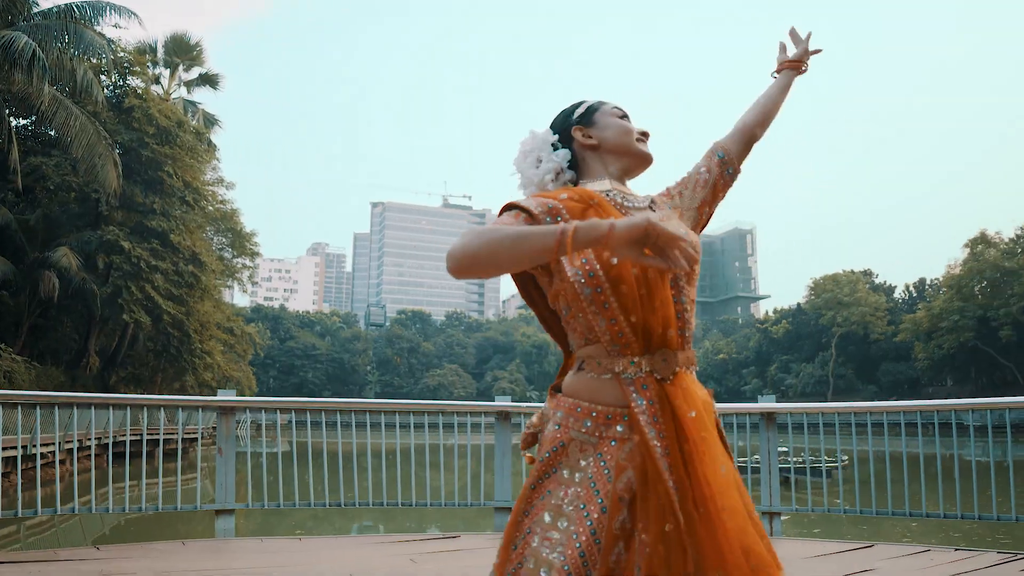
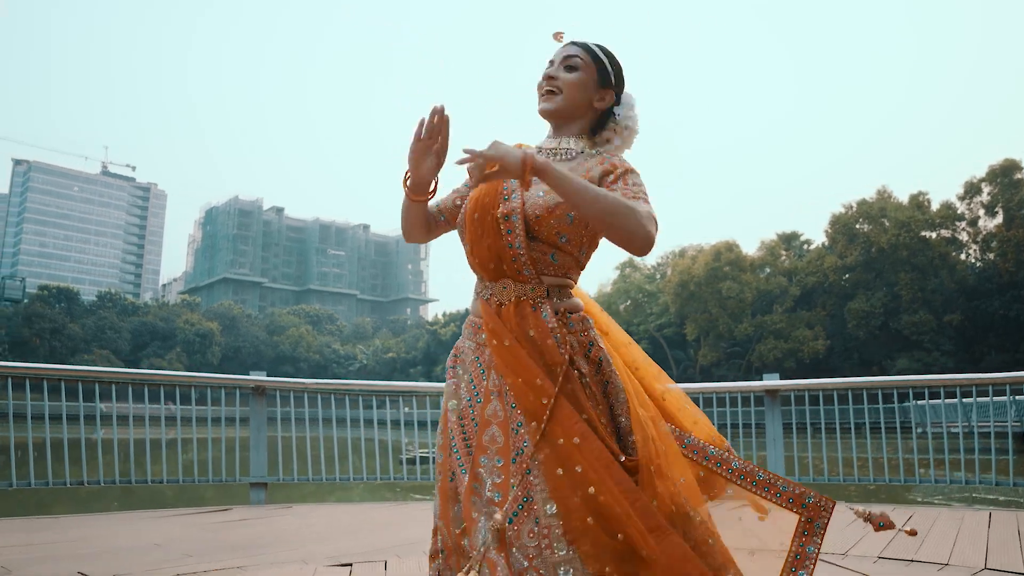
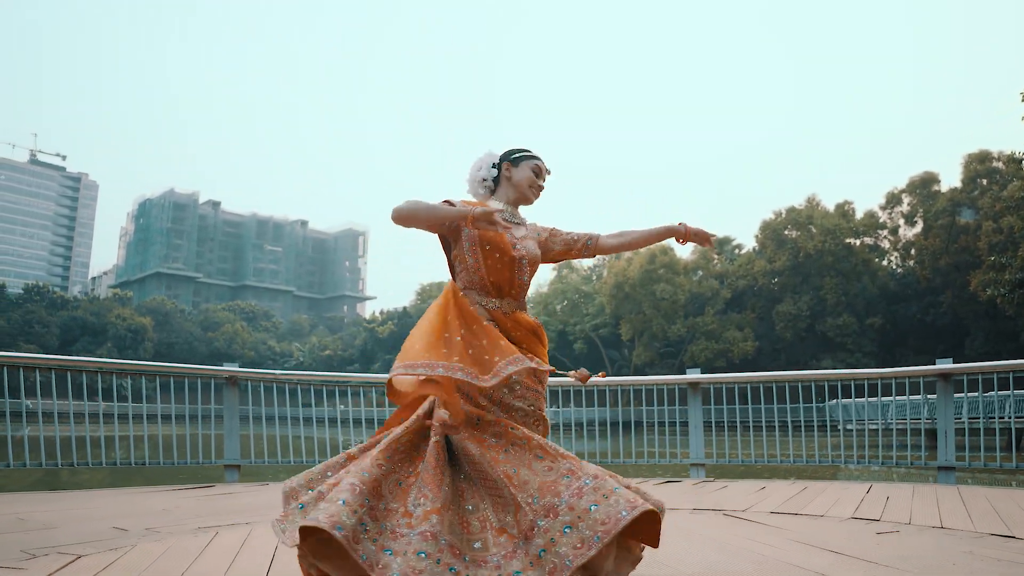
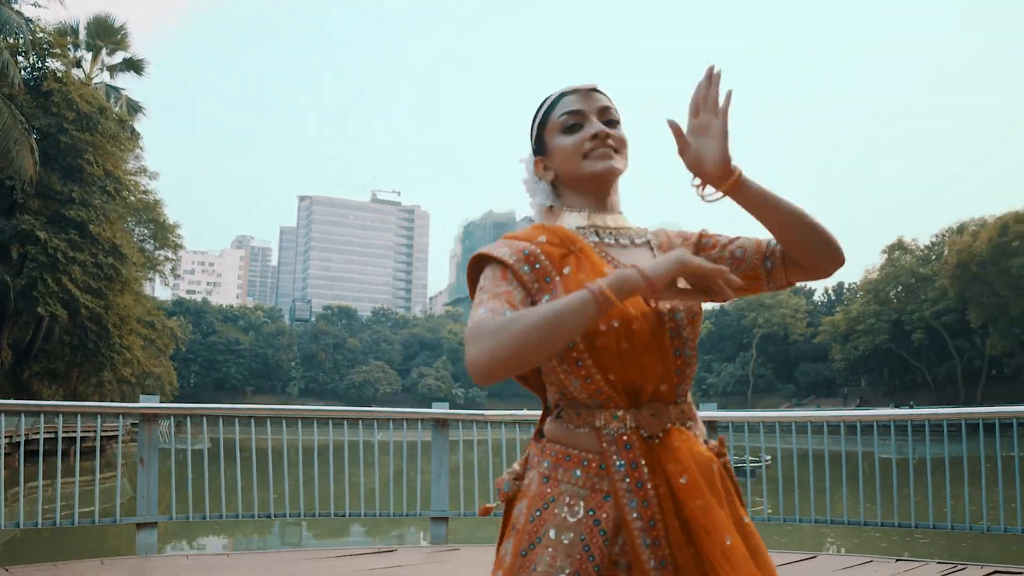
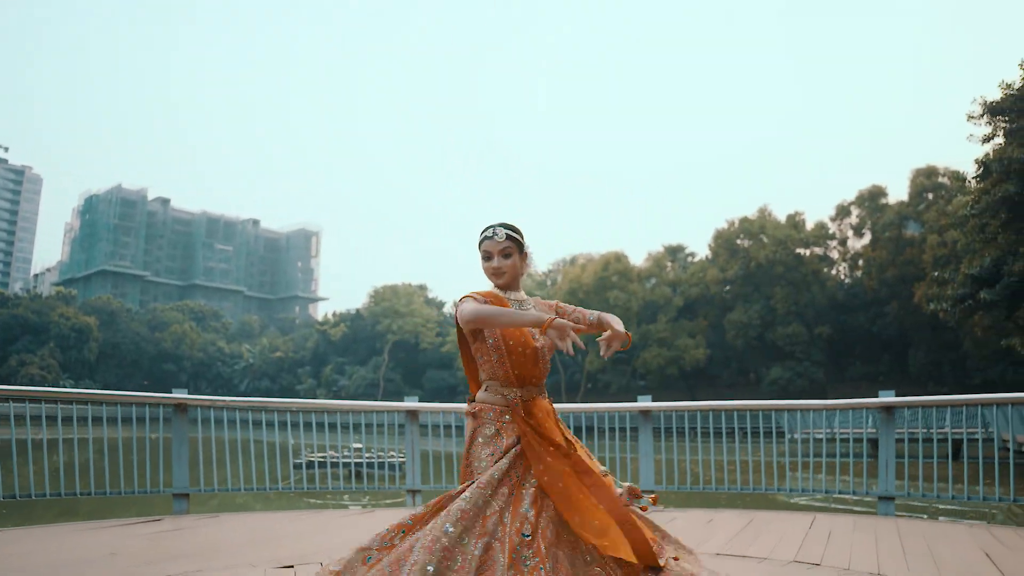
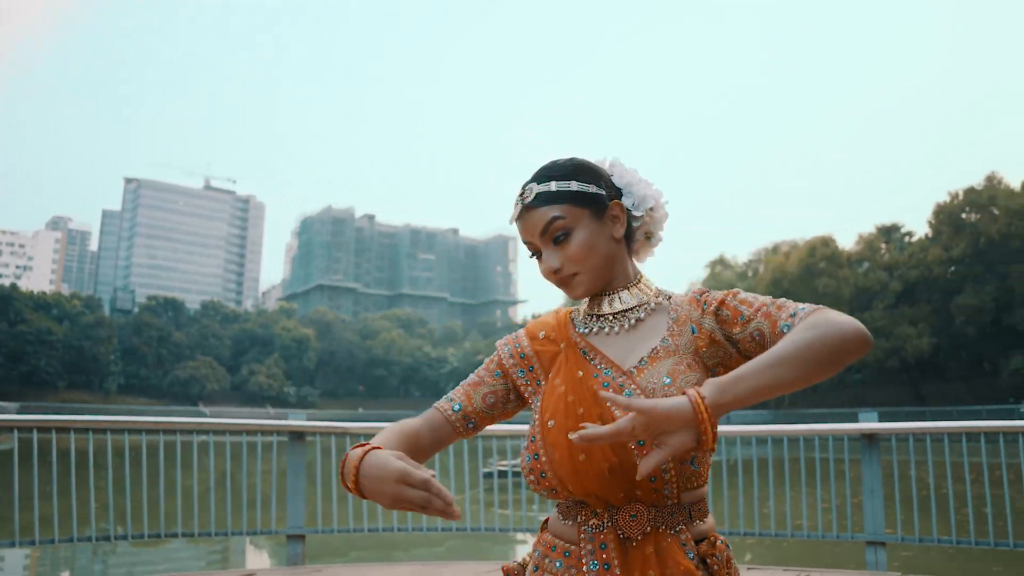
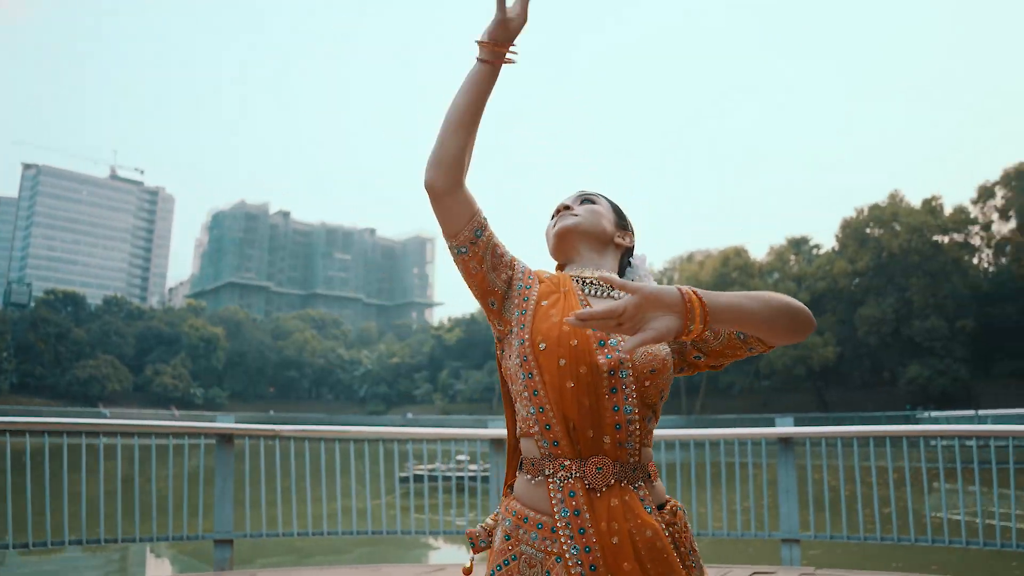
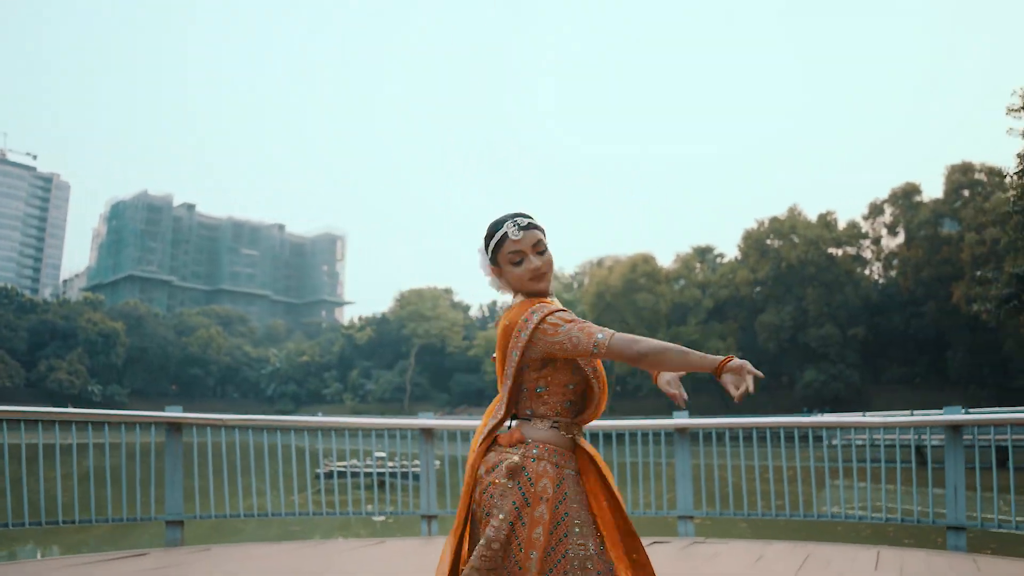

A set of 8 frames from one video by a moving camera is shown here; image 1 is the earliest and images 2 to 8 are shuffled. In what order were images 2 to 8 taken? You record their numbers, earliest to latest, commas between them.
4, 6, 7, 8, 5, 3, 2
